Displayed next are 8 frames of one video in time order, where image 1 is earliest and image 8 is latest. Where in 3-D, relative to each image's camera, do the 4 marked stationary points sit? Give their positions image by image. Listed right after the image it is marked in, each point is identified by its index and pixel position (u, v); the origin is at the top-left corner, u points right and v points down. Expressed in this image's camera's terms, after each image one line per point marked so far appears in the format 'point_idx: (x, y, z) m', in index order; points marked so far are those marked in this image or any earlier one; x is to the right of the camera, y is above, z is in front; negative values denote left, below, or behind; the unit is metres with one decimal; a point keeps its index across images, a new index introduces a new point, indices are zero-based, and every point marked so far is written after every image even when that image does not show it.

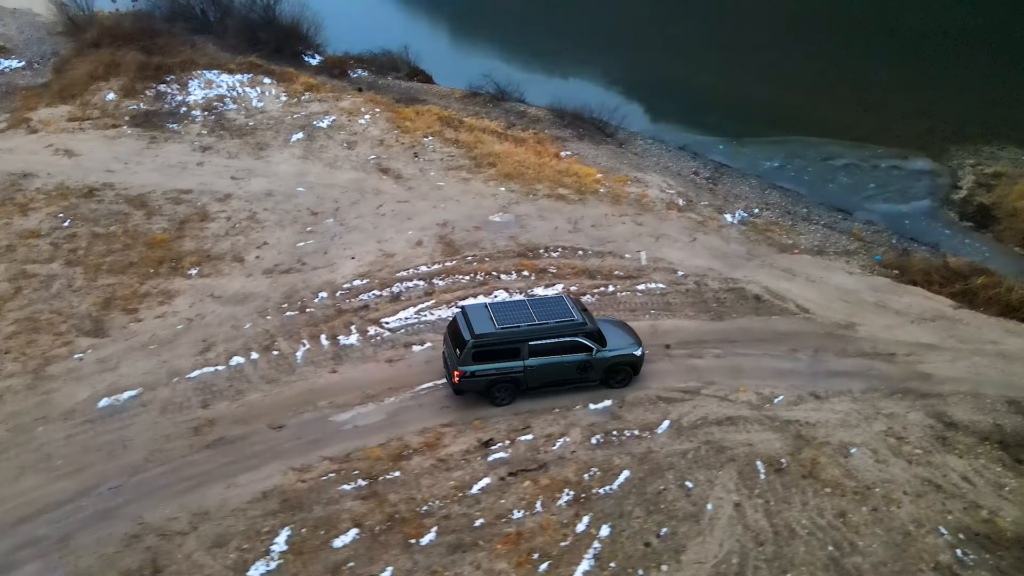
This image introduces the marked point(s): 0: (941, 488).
0: (+8.5, -4.0, +14.5) m
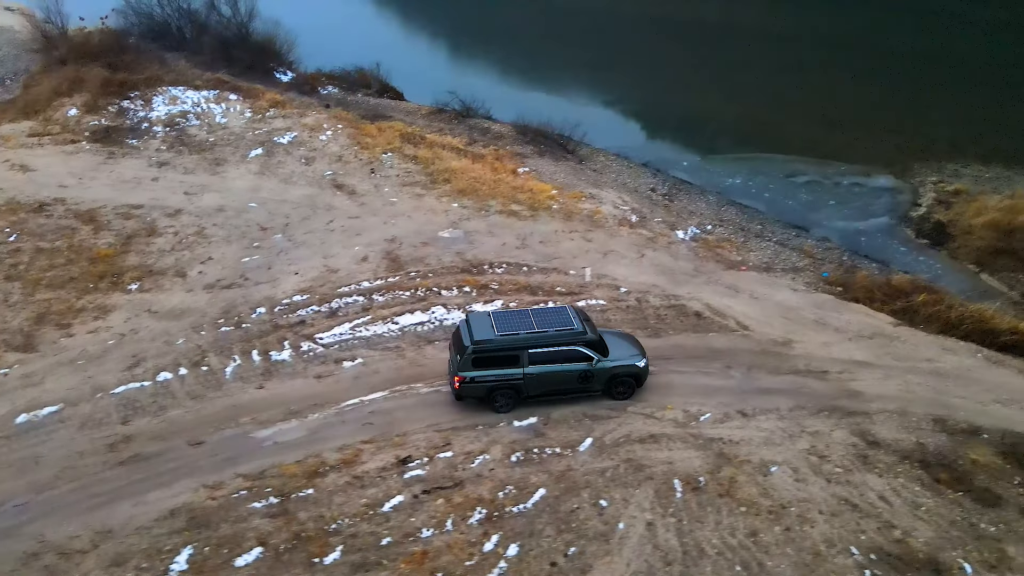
0: (+6.8, -4.3, +14.3) m
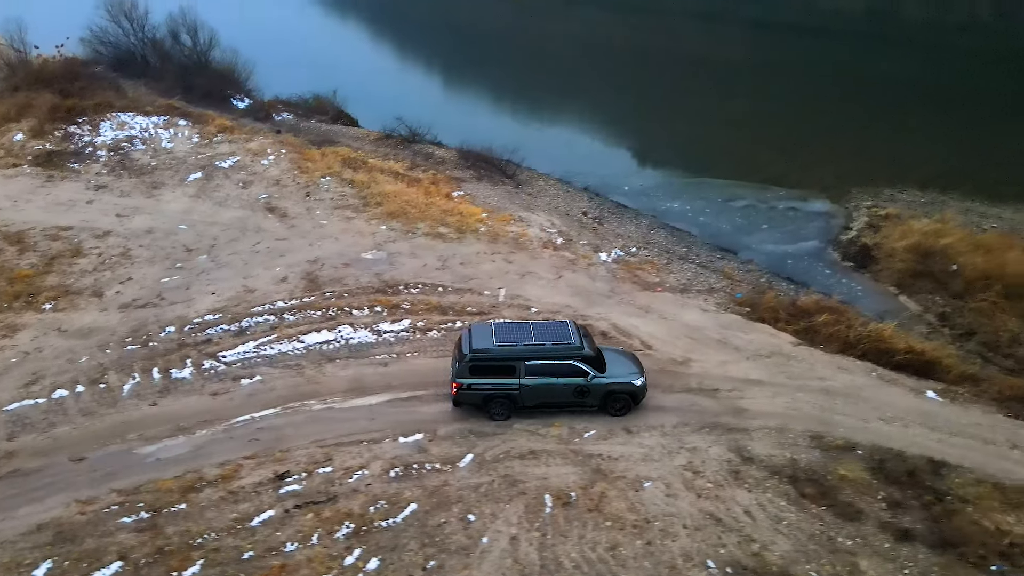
0: (+4.1, -4.6, +14.4) m
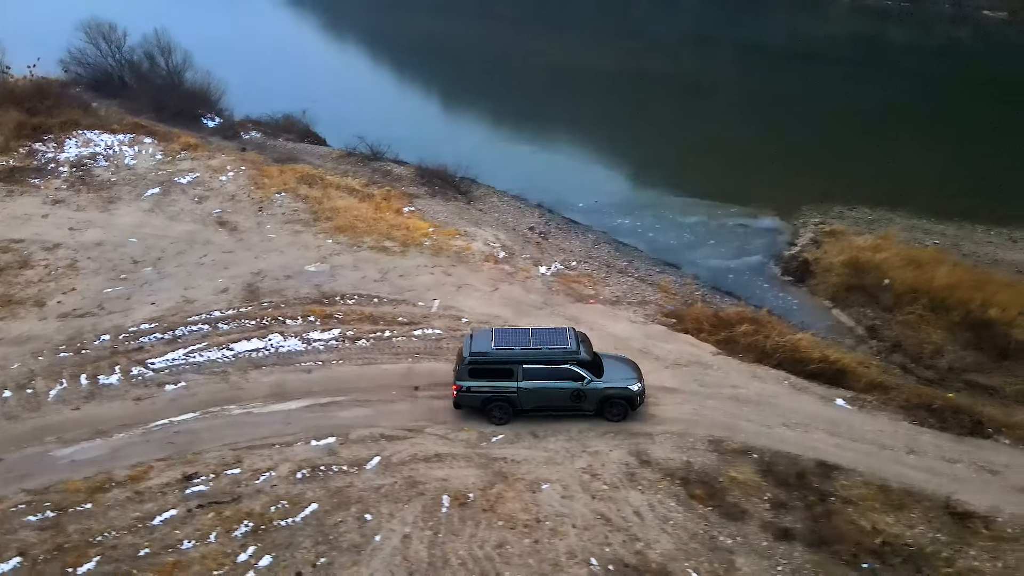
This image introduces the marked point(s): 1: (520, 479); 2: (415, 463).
0: (+2.0, -4.7, +14.8) m
1: (+0.2, -4.2, +15.9) m
2: (-2.2, -3.9, +16.4) m
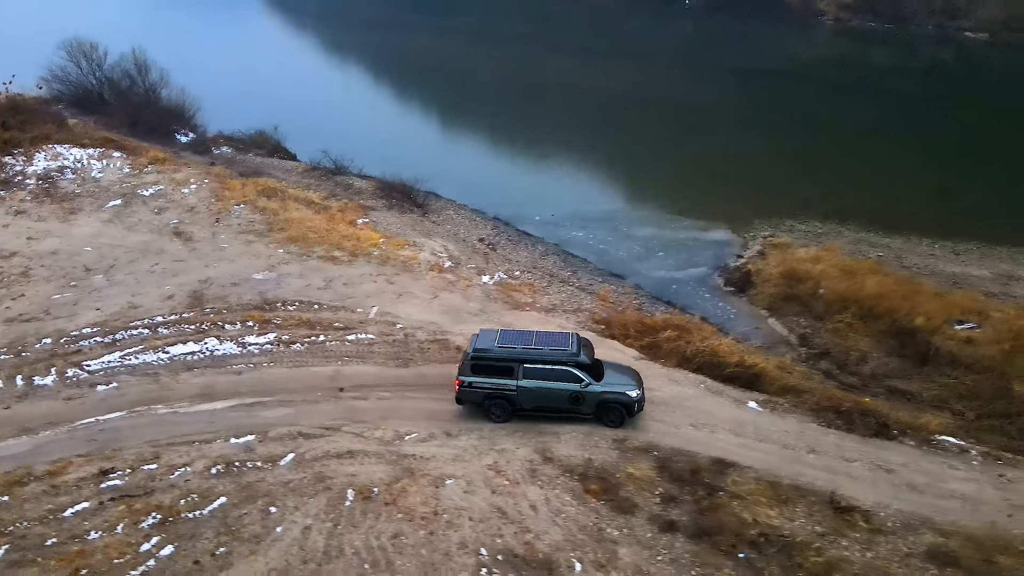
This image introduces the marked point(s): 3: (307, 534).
0: (-0.1, -4.8, +15.3) m
1: (-1.9, -4.2, +16.5) m
2: (-4.3, -4.0, +17.0) m
3: (-4.2, -5.0, +14.9) m
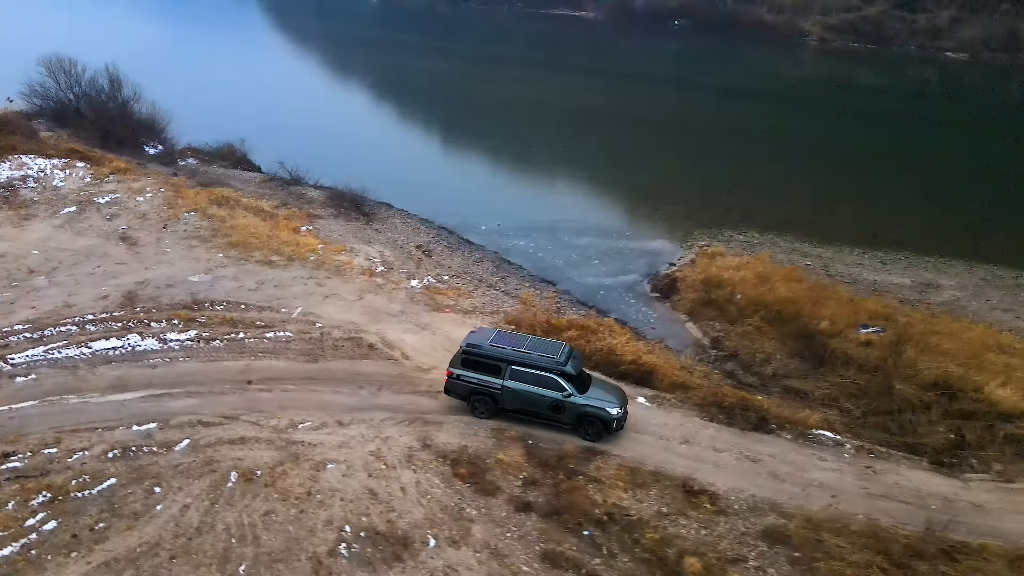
0: (-3.0, -4.6, +16.1) m
1: (-4.8, -4.1, +17.3) m
2: (-7.2, -3.9, +17.9) m
3: (-7.1, -4.8, +15.7) m
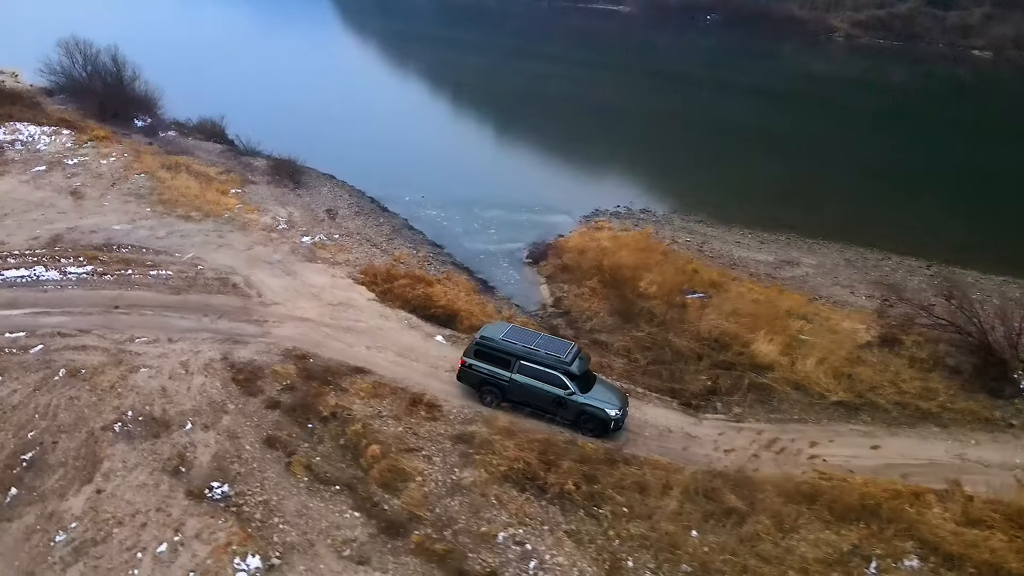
0: (-9.3, -2.8, +19.5) m
1: (-11.0, -2.2, +20.9) m
2: (-13.3, -1.9, +21.6) m
3: (-13.4, -2.9, +19.5) m
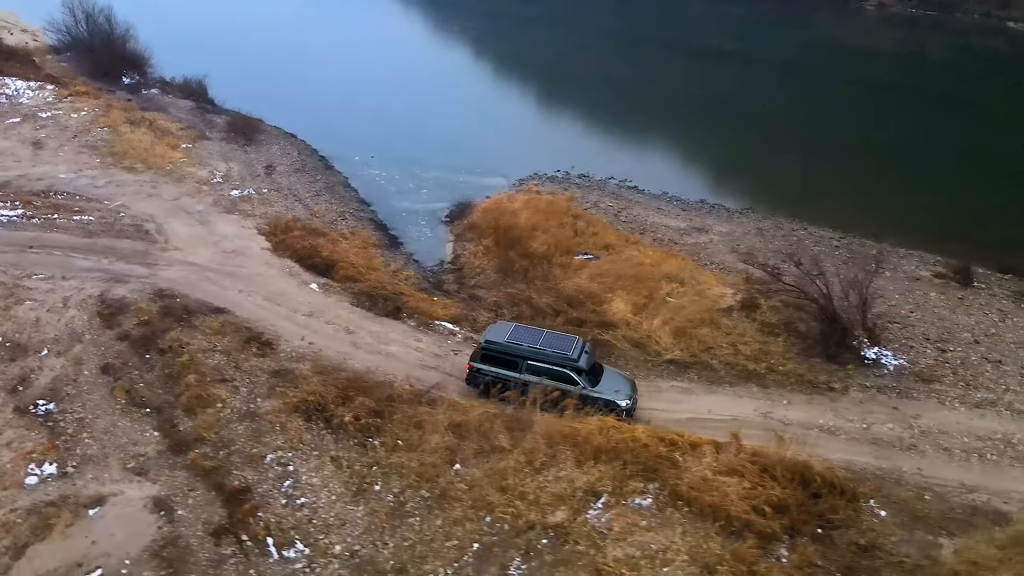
0: (-13.9, -1.0, +21.4) m
1: (-15.5, -0.3, +22.8) m
2: (-17.7, +0.2, +23.6) m
3: (-18.0, -0.9, +21.6) m
